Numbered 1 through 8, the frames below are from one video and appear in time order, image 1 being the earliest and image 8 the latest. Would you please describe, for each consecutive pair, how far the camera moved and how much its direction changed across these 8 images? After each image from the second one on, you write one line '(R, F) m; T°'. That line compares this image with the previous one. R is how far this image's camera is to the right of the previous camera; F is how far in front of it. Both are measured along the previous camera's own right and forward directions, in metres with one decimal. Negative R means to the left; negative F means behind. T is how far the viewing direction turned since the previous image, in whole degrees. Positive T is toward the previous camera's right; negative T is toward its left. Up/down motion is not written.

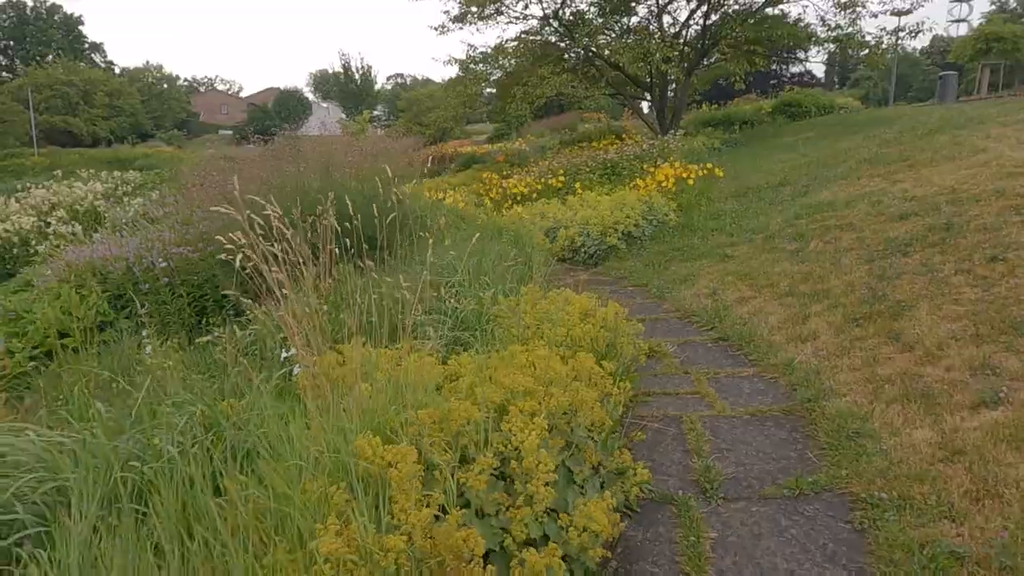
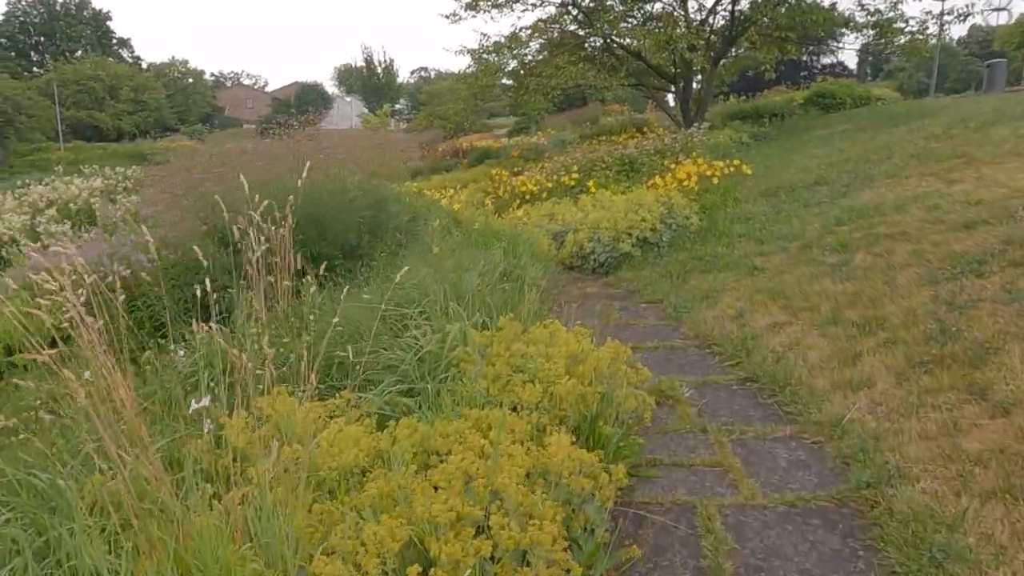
(+0.2, +0.8) m; -2°
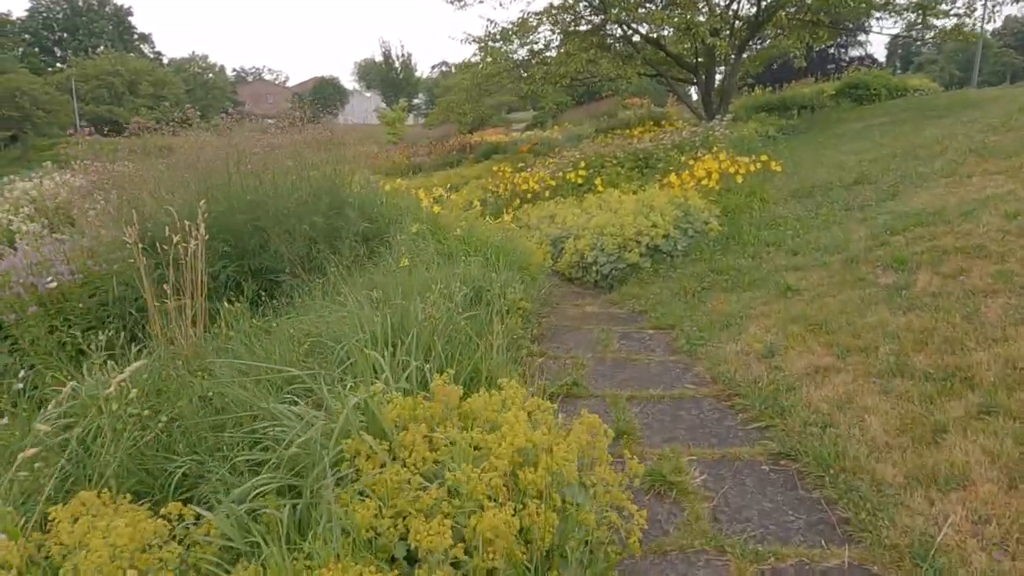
(+0.3, +0.9) m; -2°
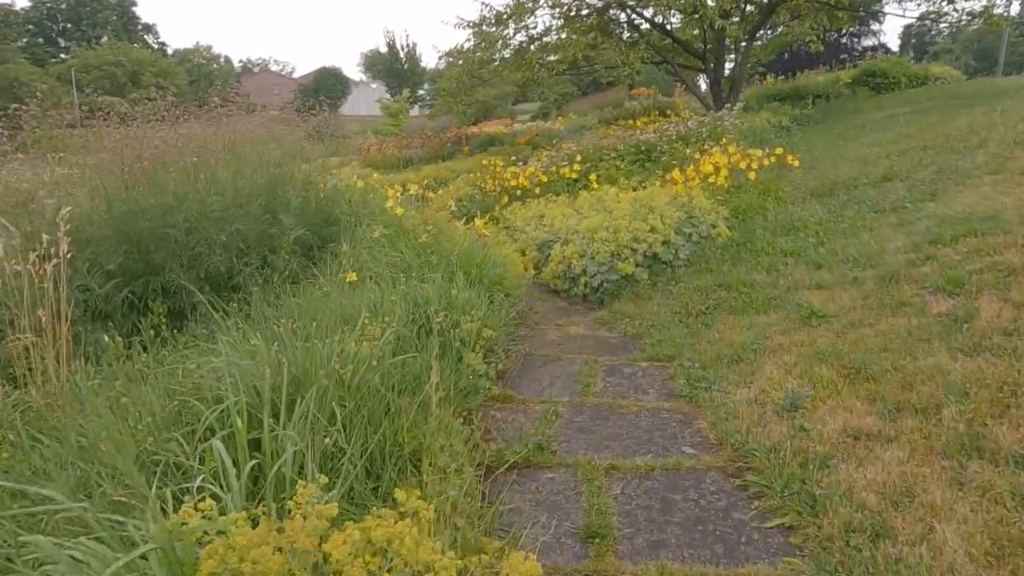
(+0.2, +0.8) m; -1°
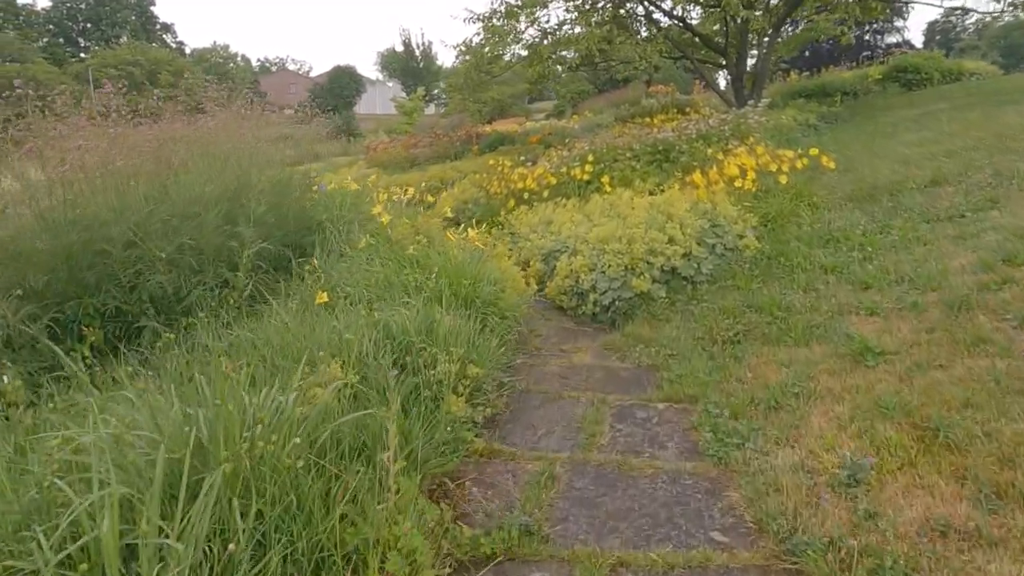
(+0.1, +0.6) m; -1°
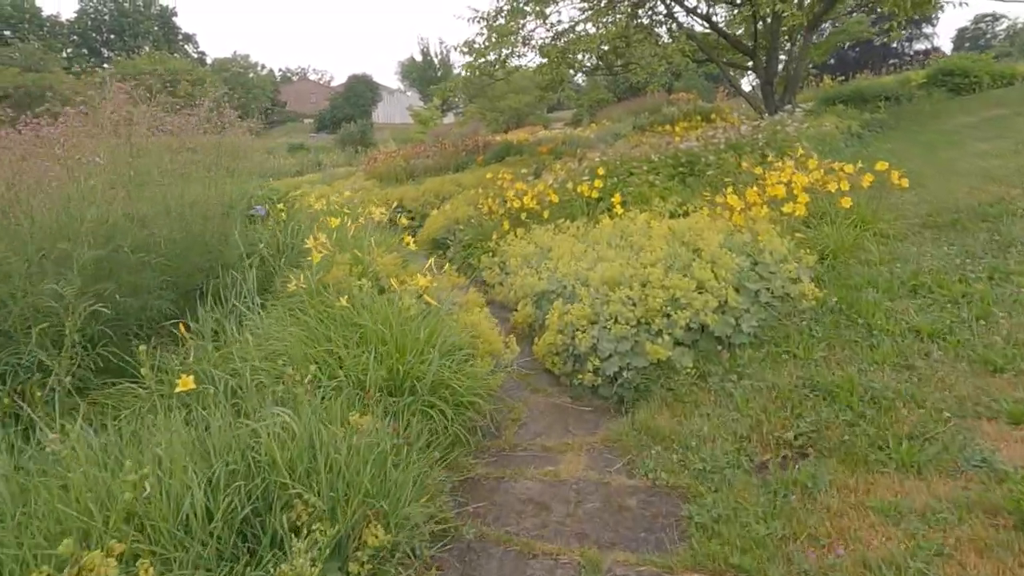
(+0.2, +1.1) m; -2°
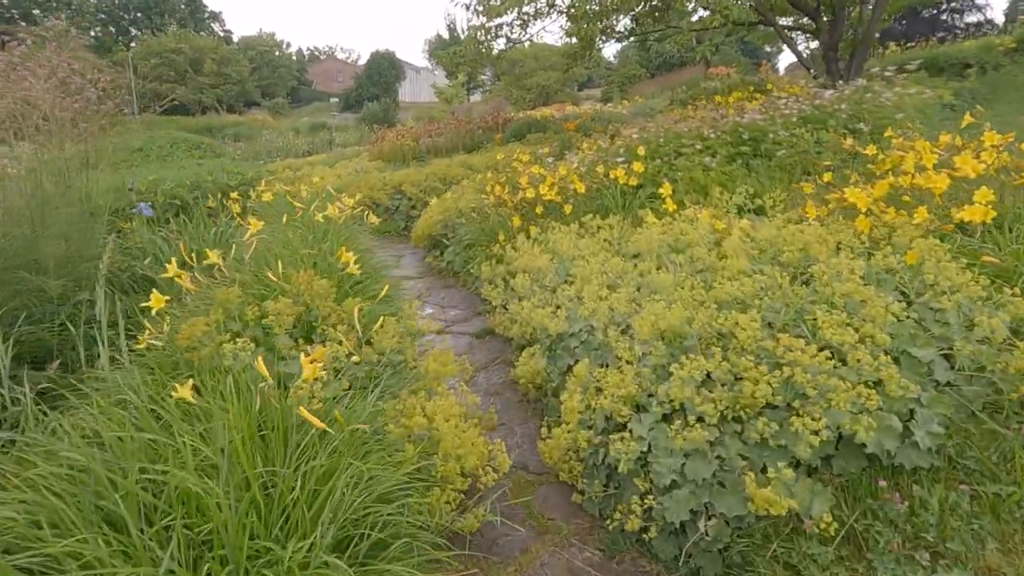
(+0.1, +1.4) m; -2°
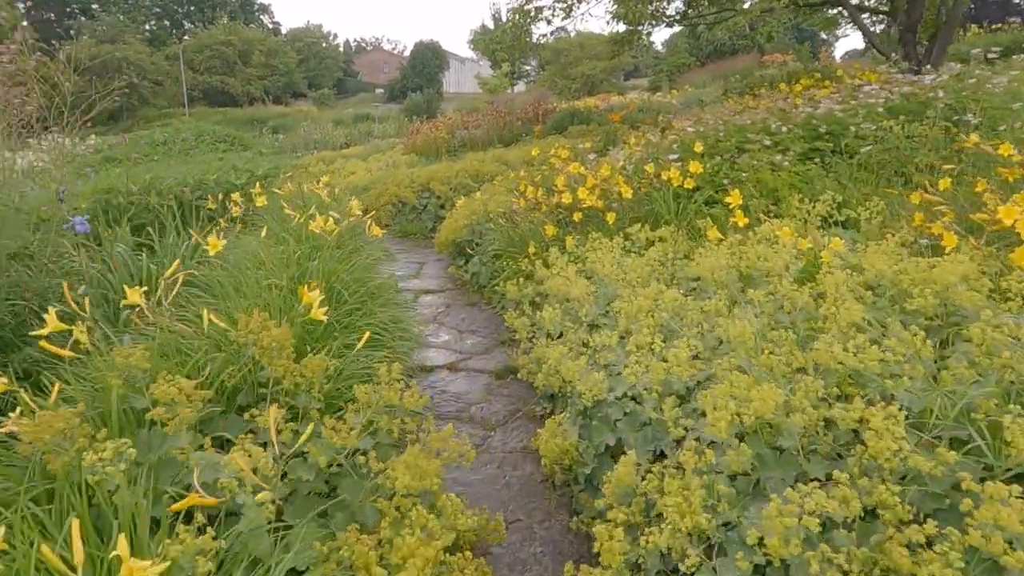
(+0.1, +0.7) m; -4°
